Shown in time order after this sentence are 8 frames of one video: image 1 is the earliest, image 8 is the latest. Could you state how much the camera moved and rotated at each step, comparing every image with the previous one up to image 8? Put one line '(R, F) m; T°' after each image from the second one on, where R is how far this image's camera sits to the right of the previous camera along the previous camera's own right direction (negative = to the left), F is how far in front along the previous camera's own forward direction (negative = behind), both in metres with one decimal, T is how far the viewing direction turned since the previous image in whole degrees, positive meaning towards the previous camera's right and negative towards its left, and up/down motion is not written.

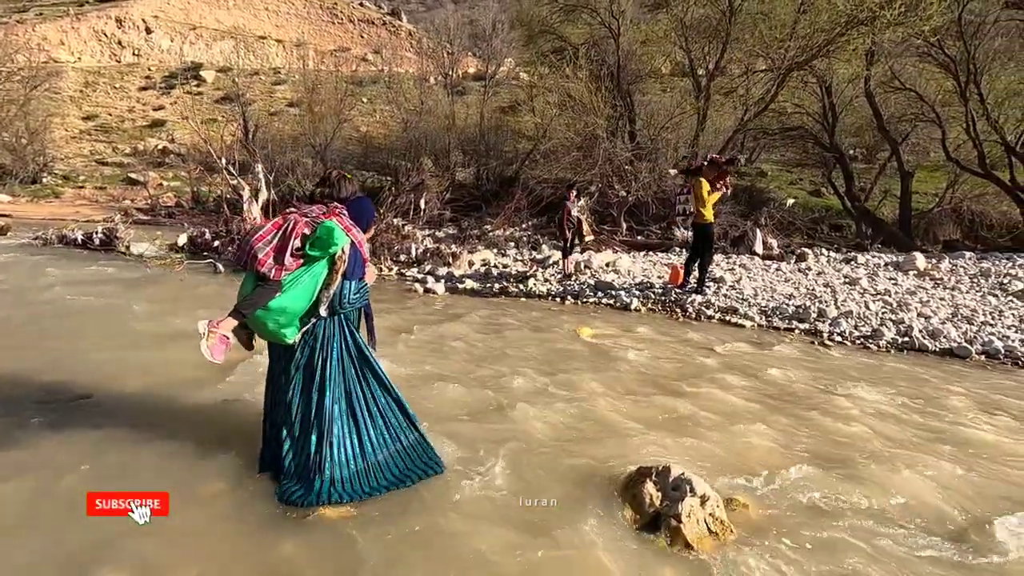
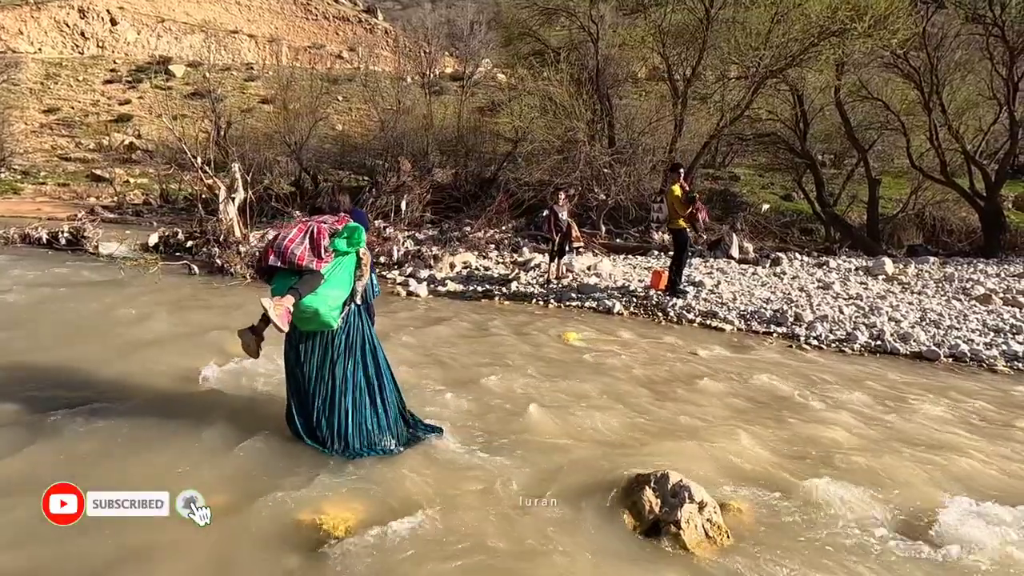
(-0.2, -0.2) m; +2°
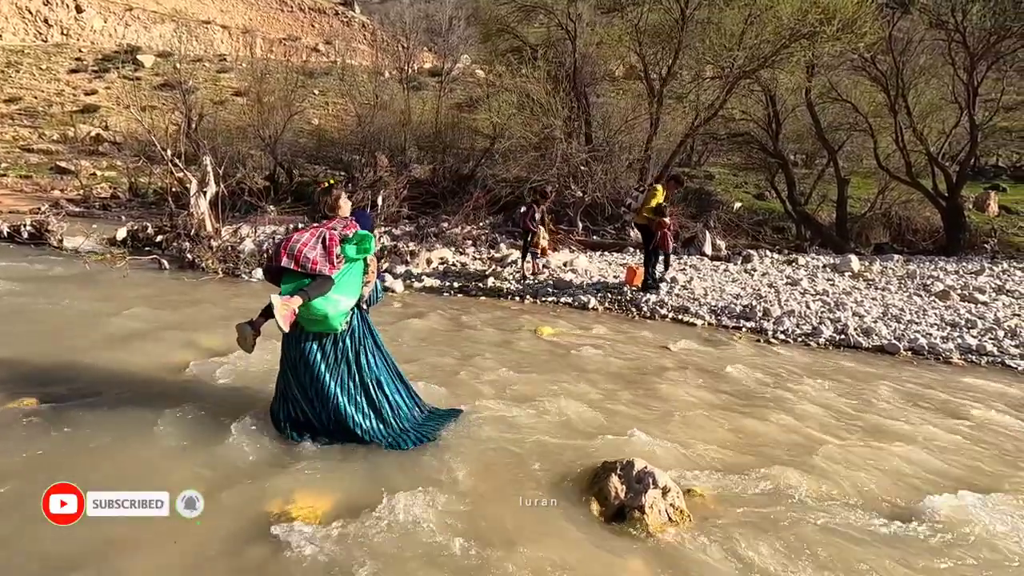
(0.0, -0.2) m; +2°
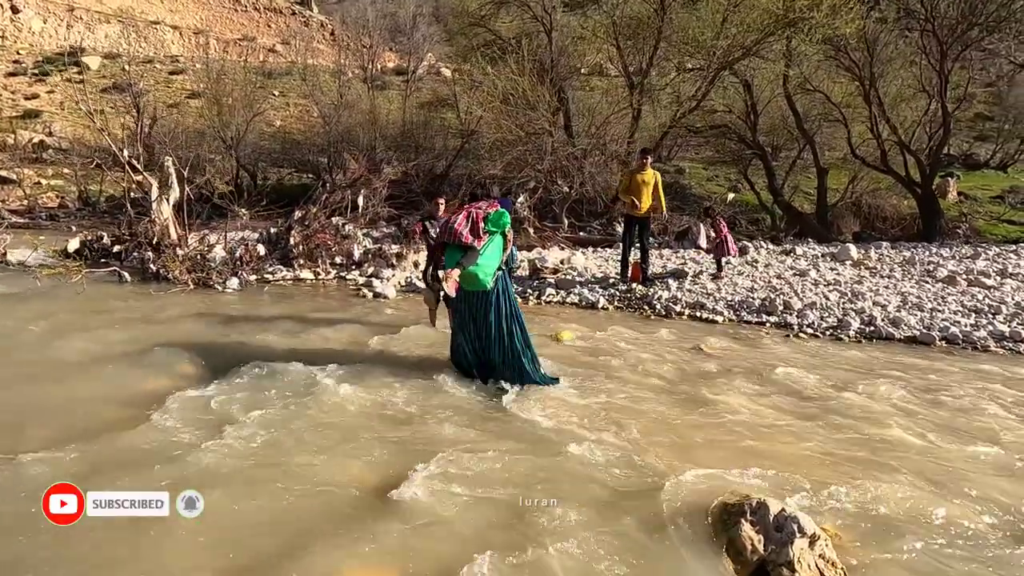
(-0.4, +0.5) m; +3°
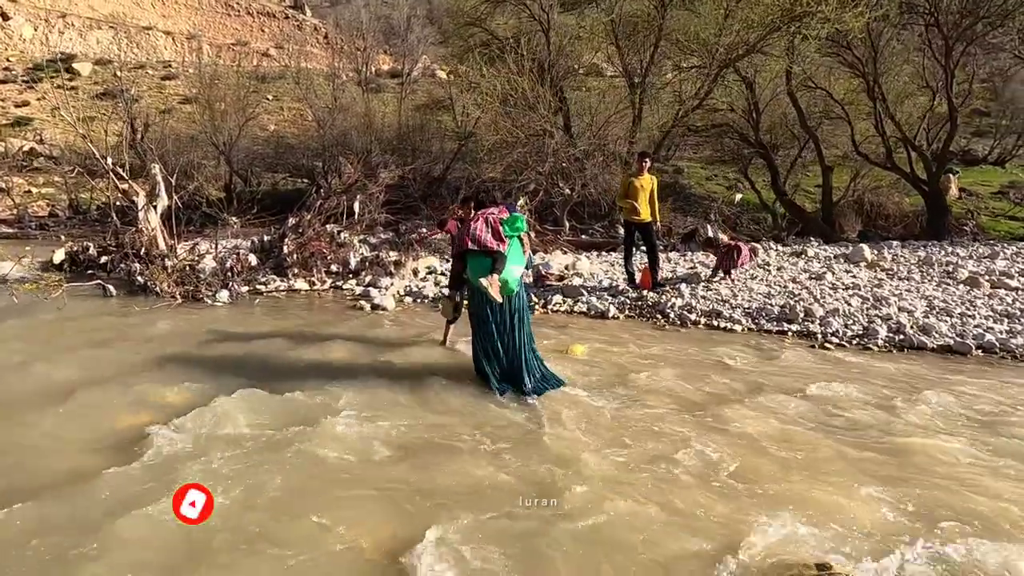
(-0.1, +0.4) m; 0°
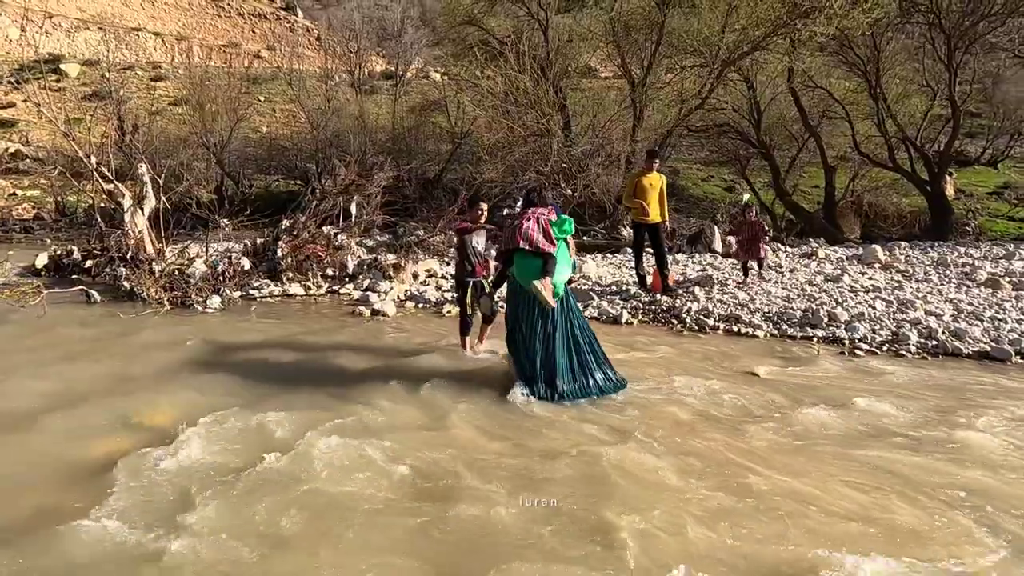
(-0.1, +0.4) m; +1°
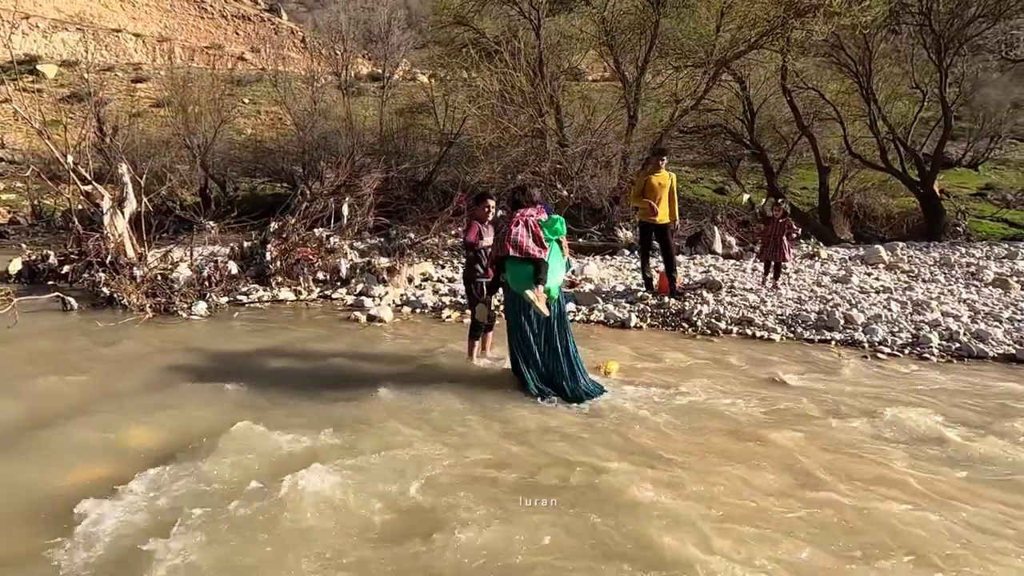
(-0.2, +0.3) m; +1°
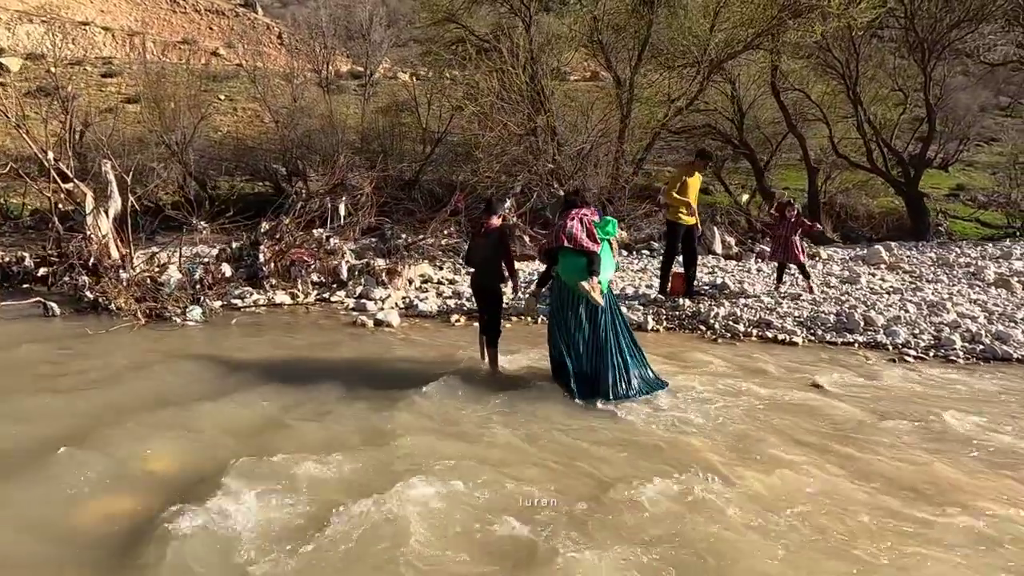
(-0.3, +0.2) m; +2°
